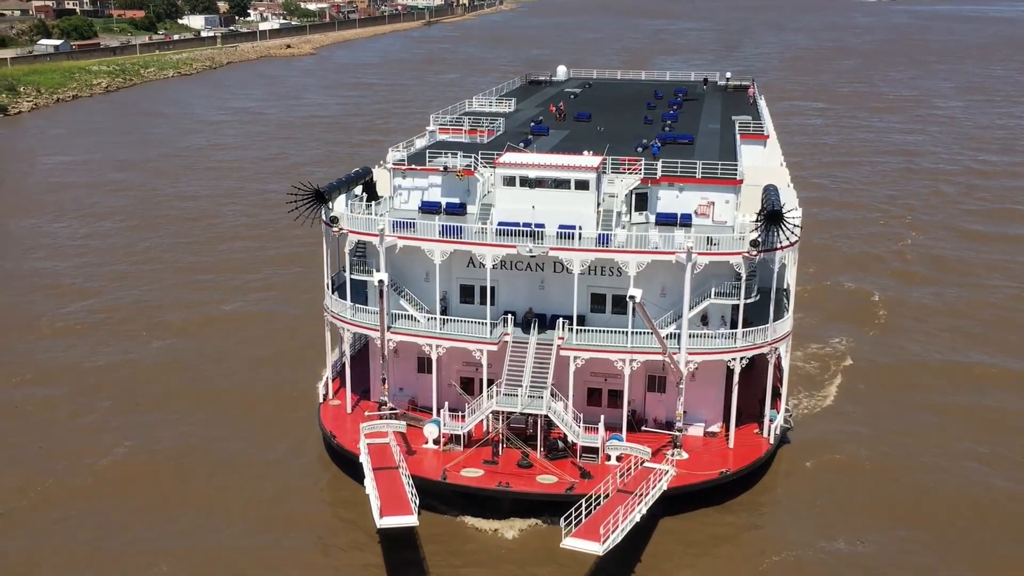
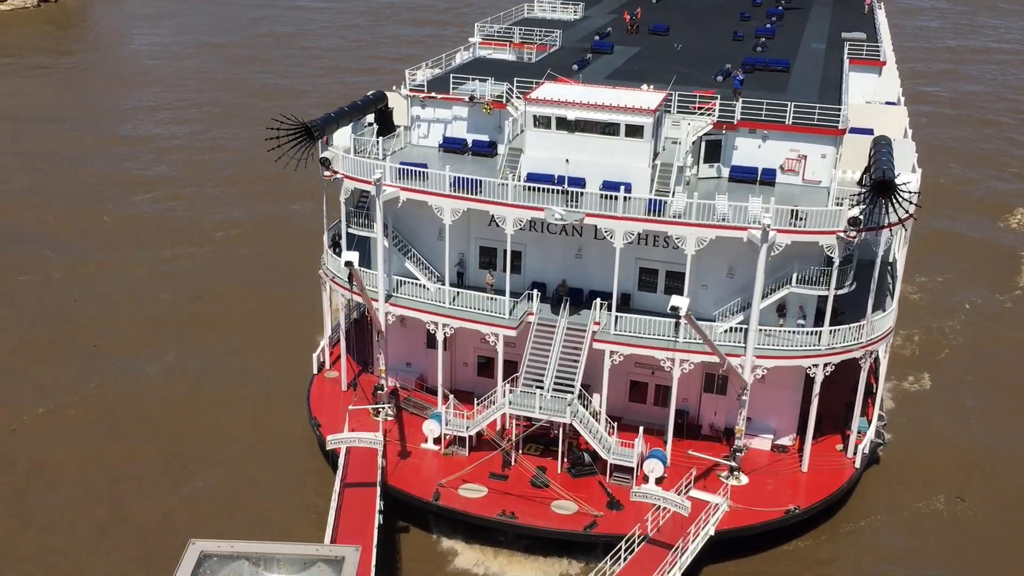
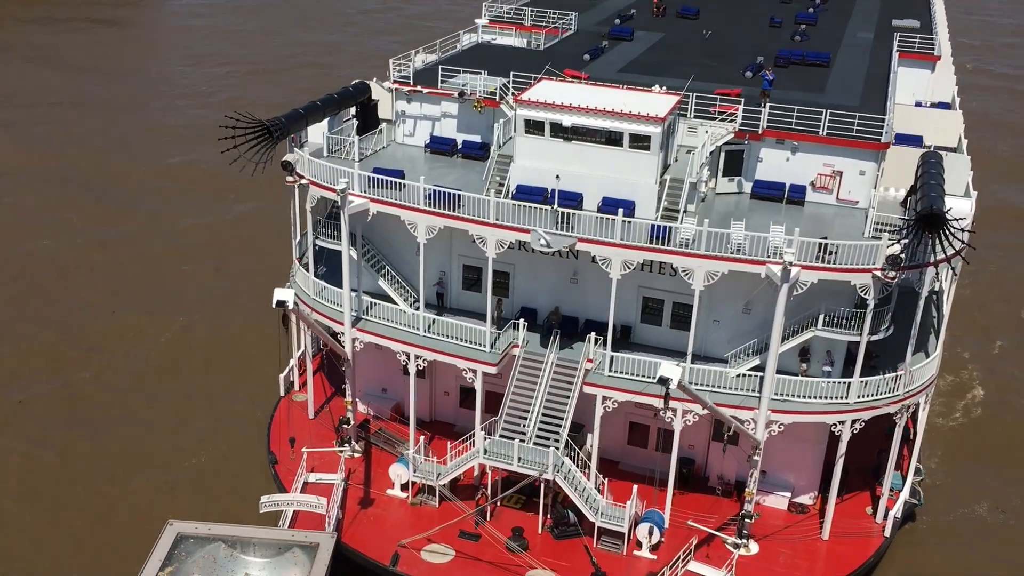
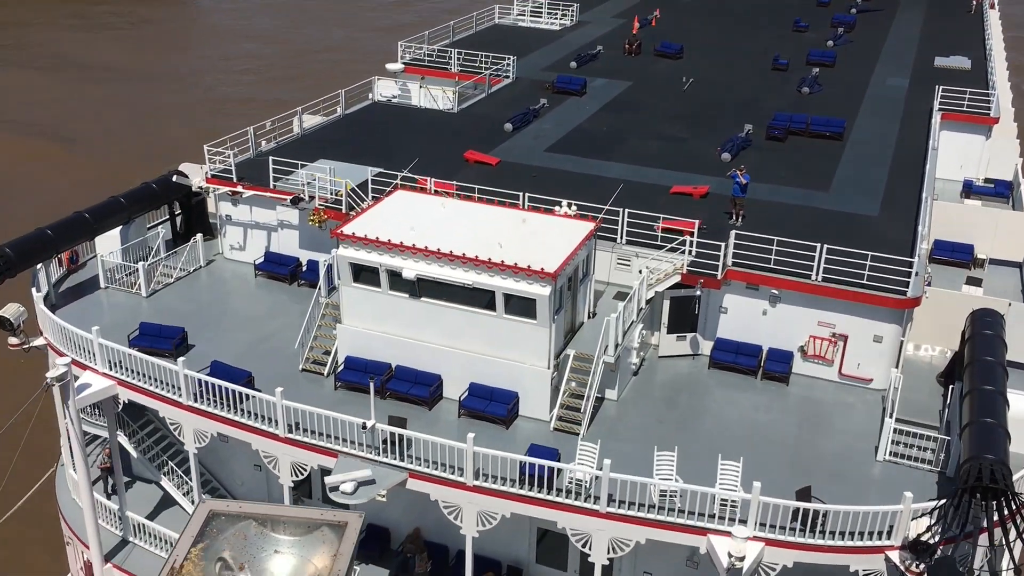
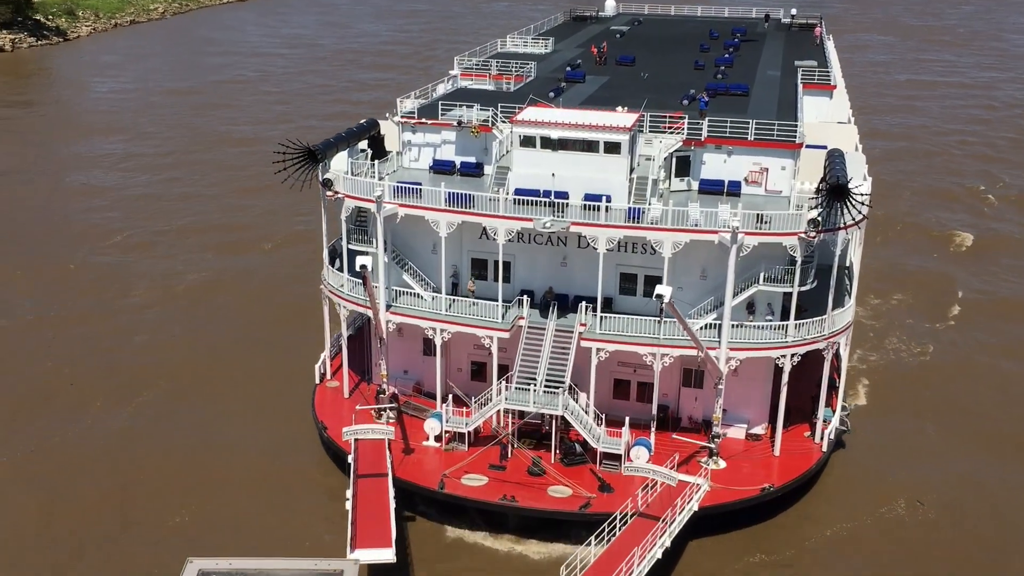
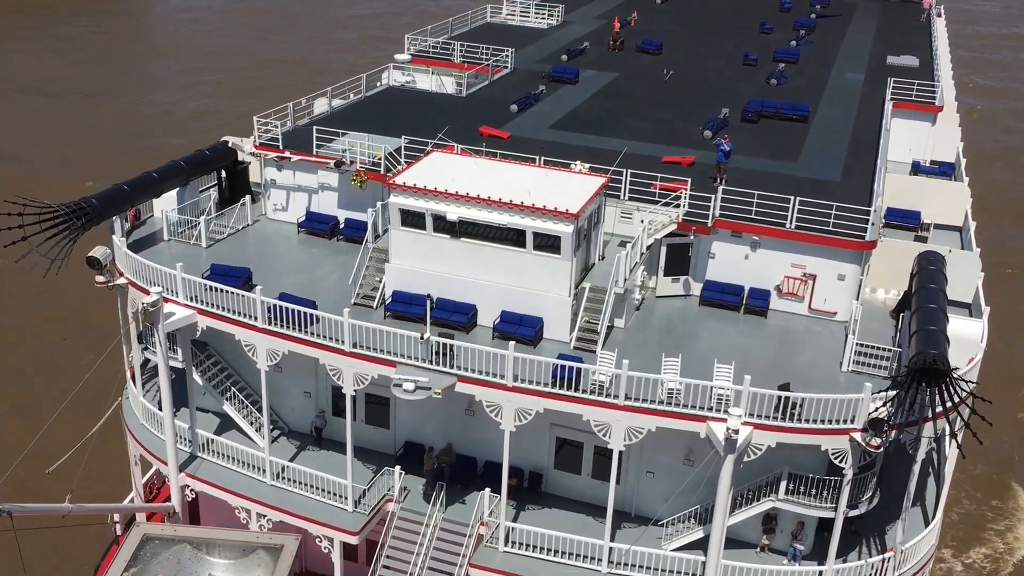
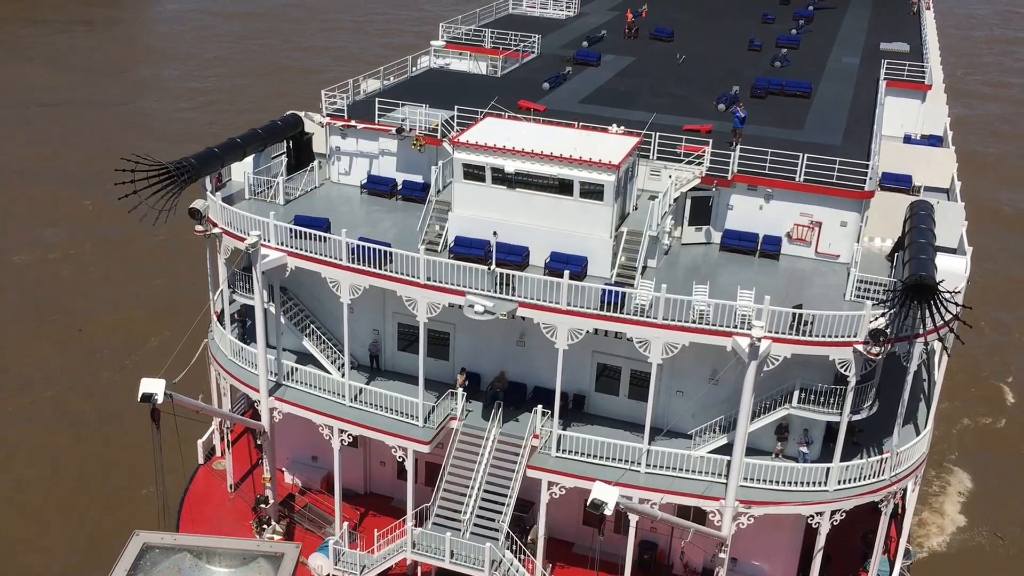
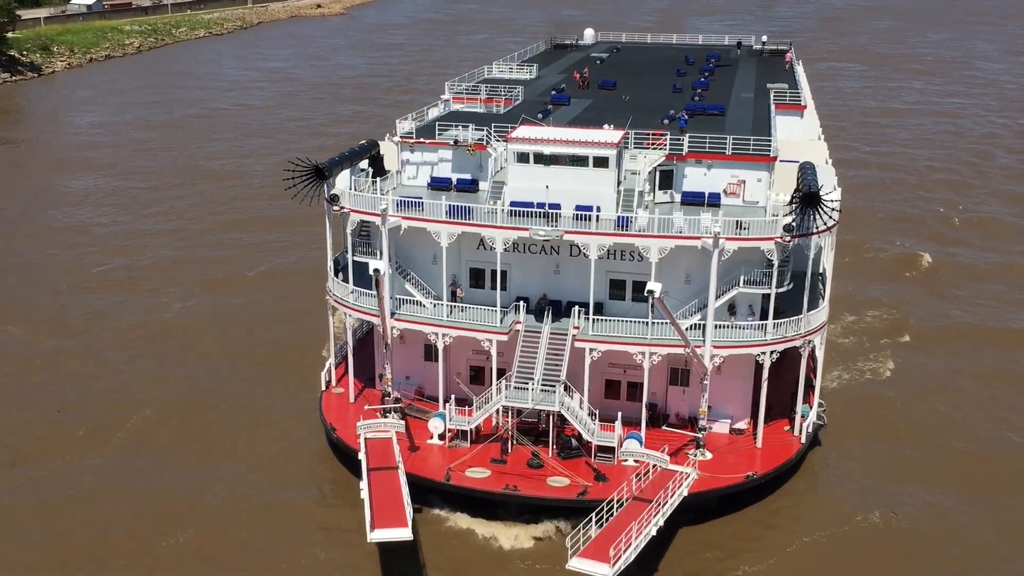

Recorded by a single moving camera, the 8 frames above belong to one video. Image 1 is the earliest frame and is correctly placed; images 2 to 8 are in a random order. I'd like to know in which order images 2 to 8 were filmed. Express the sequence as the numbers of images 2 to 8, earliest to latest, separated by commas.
8, 5, 2, 3, 7, 6, 4
